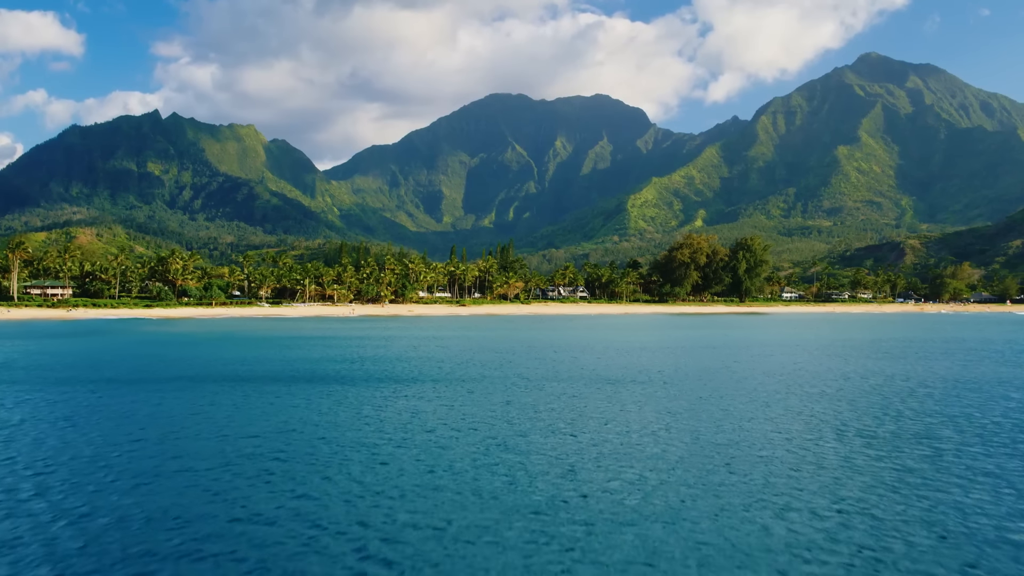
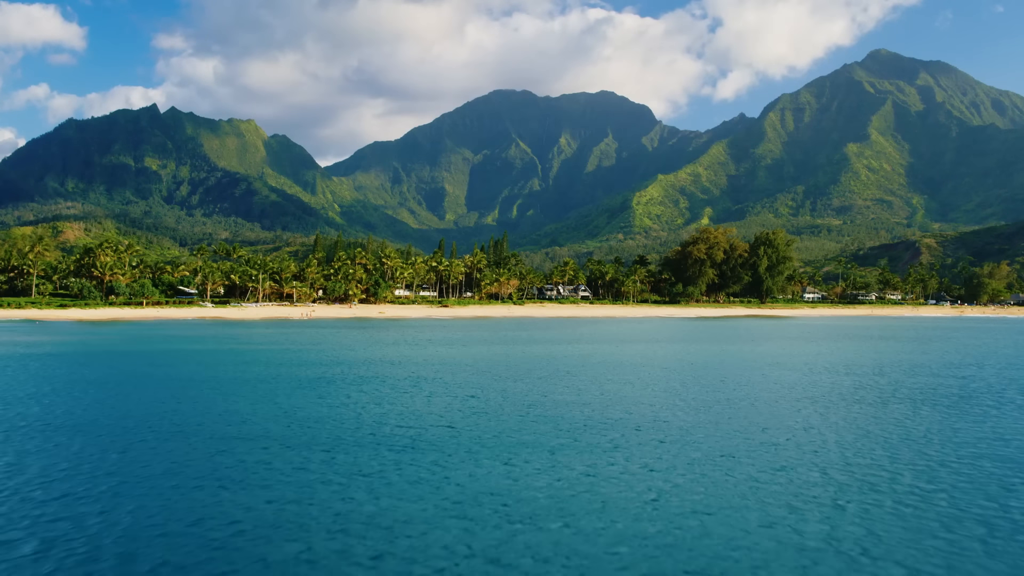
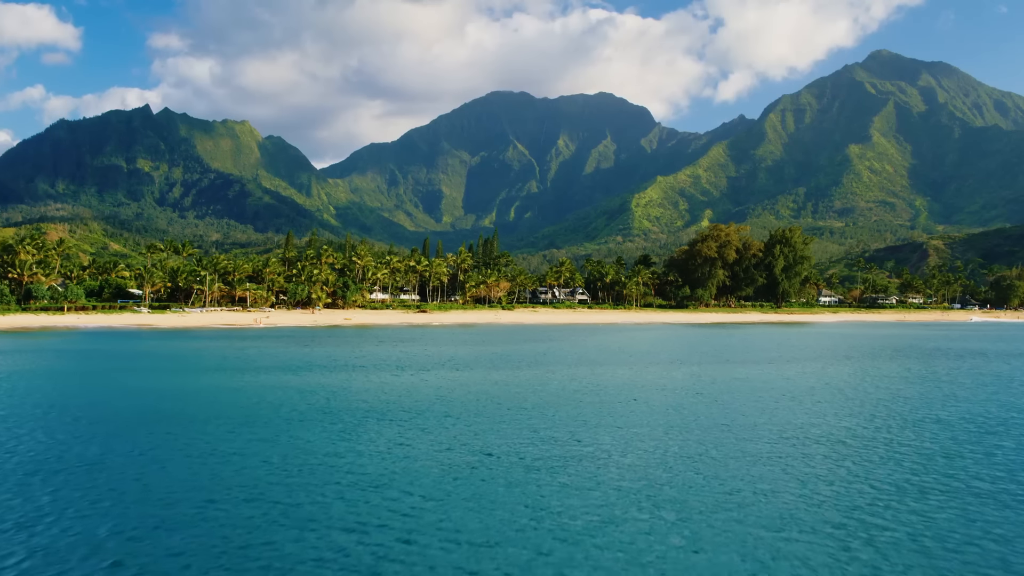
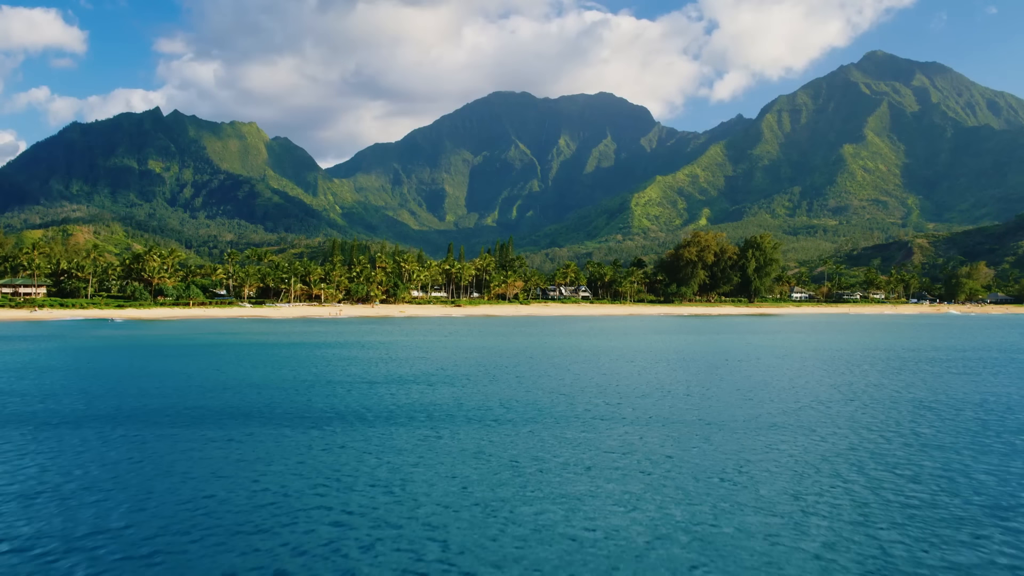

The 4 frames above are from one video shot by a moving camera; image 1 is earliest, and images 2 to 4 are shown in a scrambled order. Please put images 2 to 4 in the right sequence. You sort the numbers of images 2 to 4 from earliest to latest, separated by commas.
4, 2, 3
